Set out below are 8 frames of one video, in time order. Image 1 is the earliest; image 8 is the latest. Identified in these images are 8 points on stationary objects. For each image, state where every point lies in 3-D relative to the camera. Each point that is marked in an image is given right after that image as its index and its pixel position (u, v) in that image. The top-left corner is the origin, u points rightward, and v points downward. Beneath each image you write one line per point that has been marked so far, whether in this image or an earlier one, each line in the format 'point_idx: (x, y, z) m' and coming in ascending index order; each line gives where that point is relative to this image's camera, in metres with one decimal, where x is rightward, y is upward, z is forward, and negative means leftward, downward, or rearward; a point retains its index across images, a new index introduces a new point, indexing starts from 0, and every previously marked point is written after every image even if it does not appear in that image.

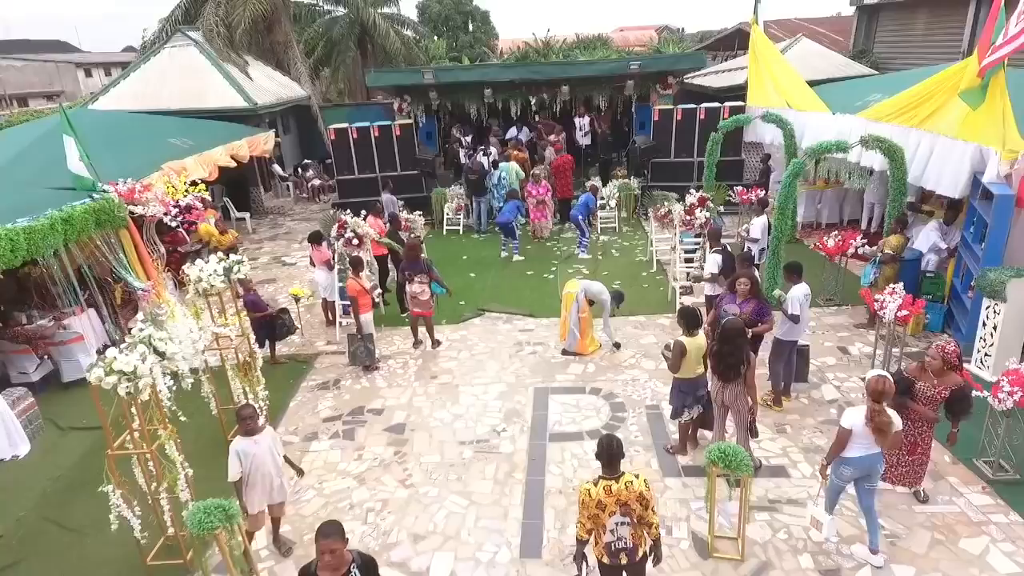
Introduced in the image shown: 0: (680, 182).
0: (+4.2, +2.7, +14.4) m
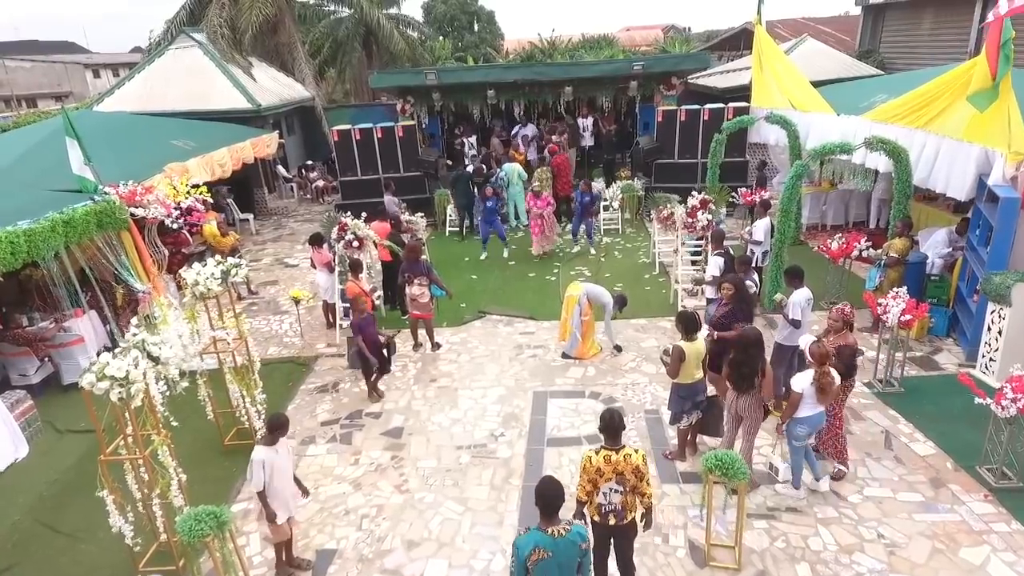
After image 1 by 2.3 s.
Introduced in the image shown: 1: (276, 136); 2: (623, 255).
0: (+4.3, +2.6, +14.4) m
1: (-6.6, +4.3, +16.1) m
2: (+2.4, +0.7, +12.3) m
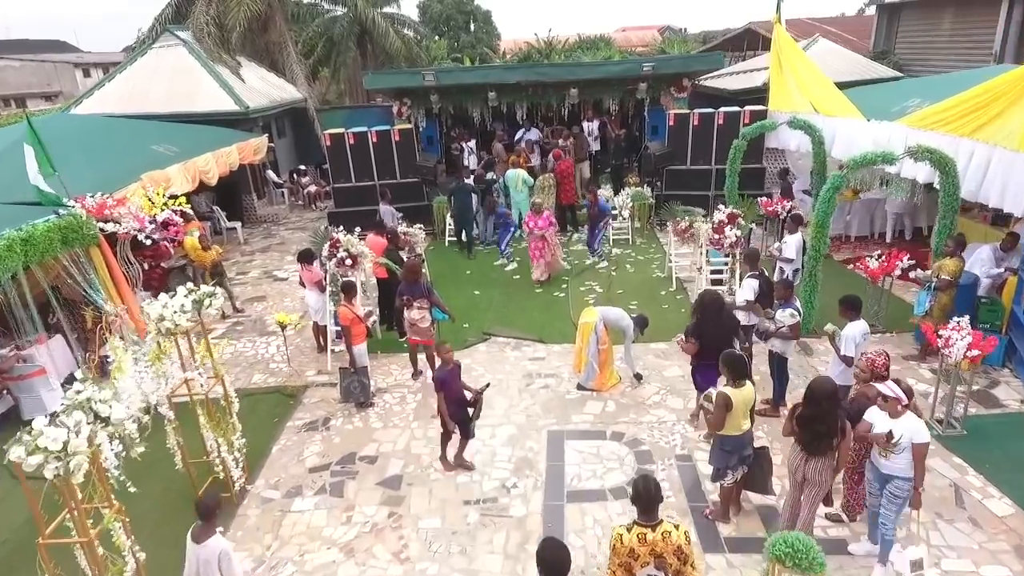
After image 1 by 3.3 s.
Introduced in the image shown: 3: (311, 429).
0: (+4.4, +2.3, +13.6) m
1: (-6.6, +4.0, +15.2) m
2: (+2.5, +0.4, +11.6) m
3: (-2.5, -1.7, +7.0) m
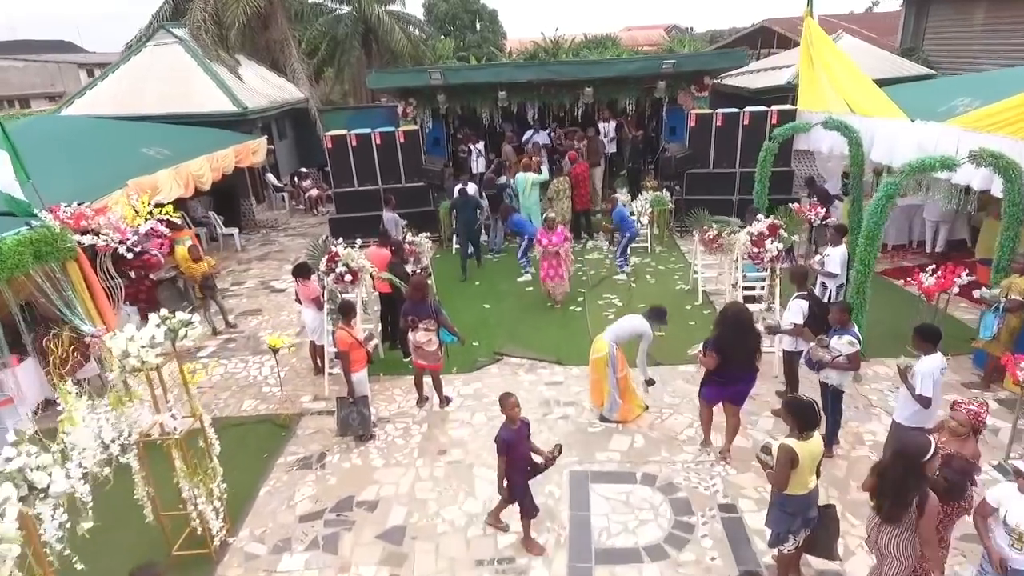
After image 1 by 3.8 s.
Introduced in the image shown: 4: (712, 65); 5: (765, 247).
0: (+4.6, +2.1, +12.8) m
1: (-6.3, +3.7, +14.5) m
2: (+2.7, +0.2, +10.8) m
3: (-2.3, -2.0, +6.3) m
4: (+4.5, +5.0, +12.9) m
5: (+3.2, +0.5, +7.2) m
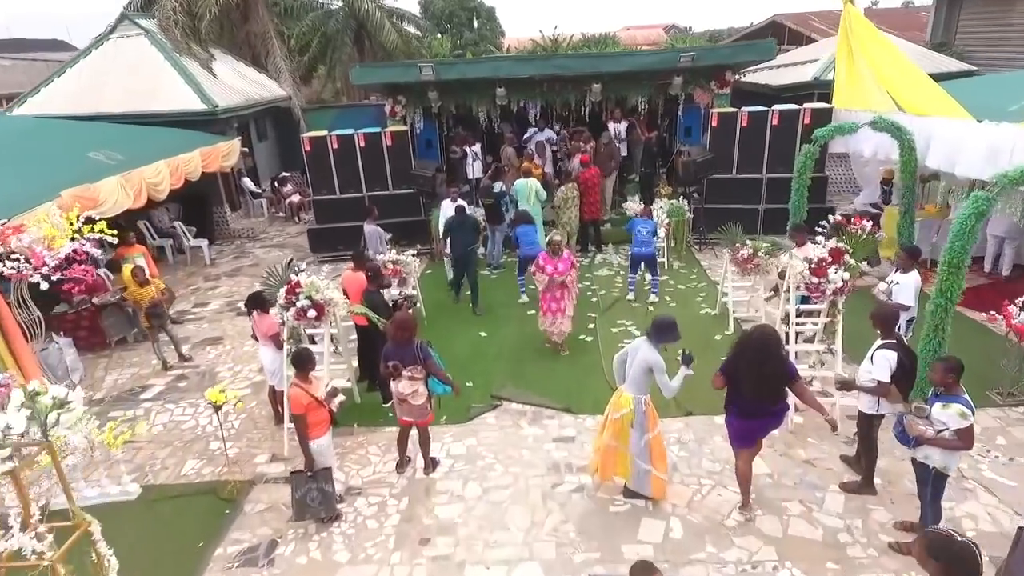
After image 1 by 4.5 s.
0: (+4.6, +1.7, +11.5) m
1: (-6.3, +3.3, +13.1) m
2: (+2.7, -0.2, +9.4) m
3: (-2.3, -2.4, +4.9) m
4: (+4.5, +4.7, +11.6) m
5: (+3.2, +0.1, +5.8) m
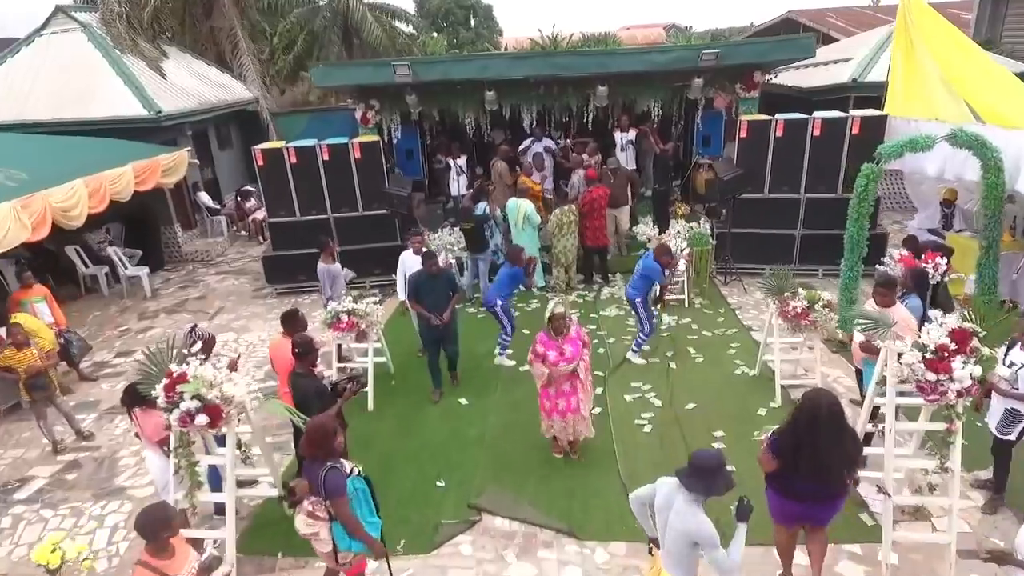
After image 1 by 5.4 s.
0: (+4.5, +1.0, +9.7) m
1: (-6.5, +2.6, +11.3) m
2: (+2.6, -0.9, +7.7) m
3: (-2.4, -3.0, +3.1) m
4: (+4.4, +4.0, +9.8) m
5: (+3.0, -0.6, +4.0) m
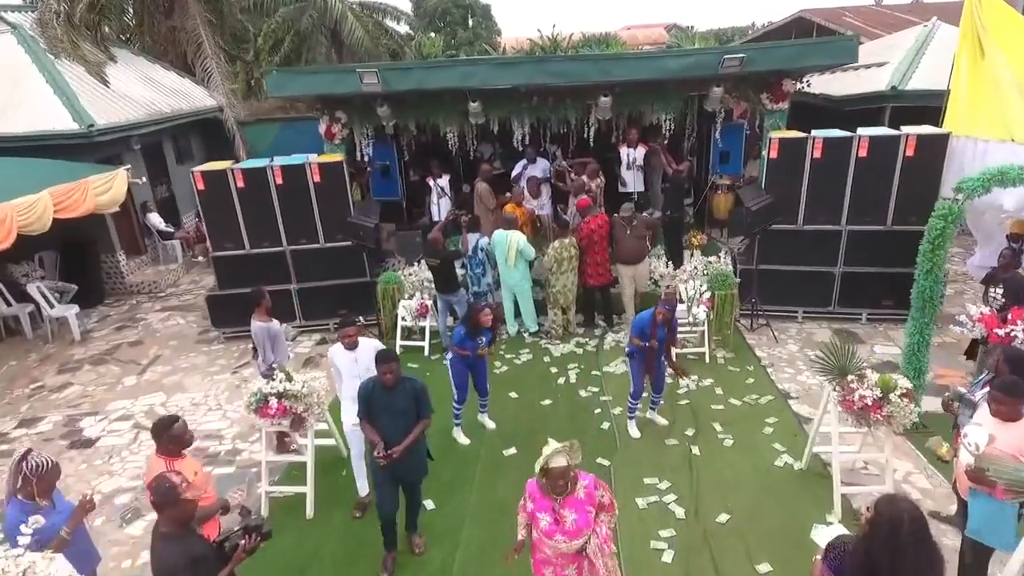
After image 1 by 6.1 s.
0: (+4.3, +0.3, +8.2) m
1: (-6.7, +2.0, +9.9) m
2: (+2.4, -1.6, +6.1) m
3: (-2.6, -3.7, +1.6) m
4: (+4.2, +3.3, +8.3) m
5: (+2.8, -1.2, +2.5) m
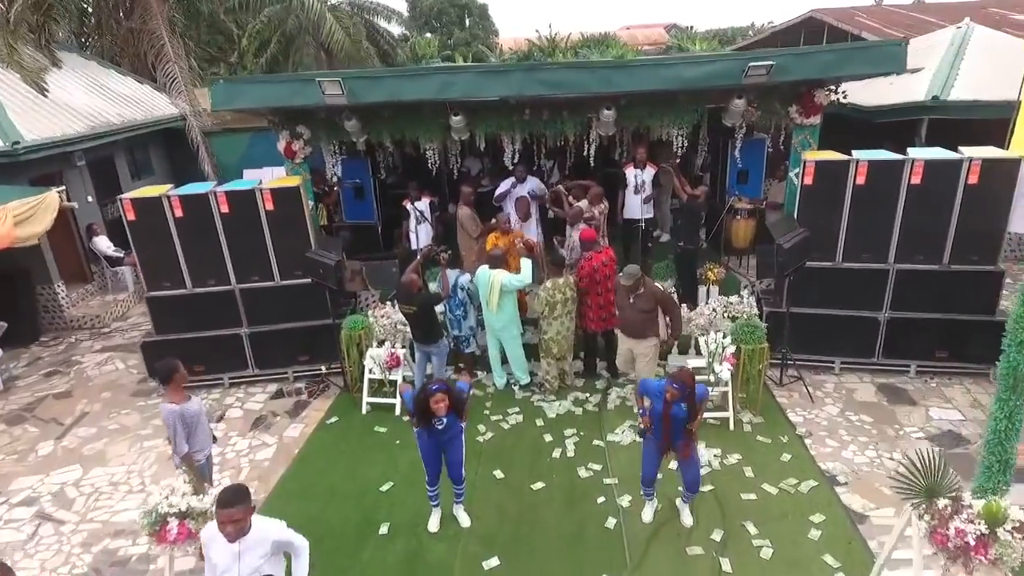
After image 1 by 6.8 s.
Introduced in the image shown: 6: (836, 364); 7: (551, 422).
0: (+4.1, -0.3, +6.9) m
1: (-6.8, +1.4, +8.6) m
2: (+2.2, -2.2, +4.9) m
3: (-2.8, -4.3, +0.4) m
4: (+4.0, +2.7, +7.1) m
5: (+2.7, -1.8, +1.3) m
6: (+4.1, -1.0, +7.2) m
7: (+0.5, -1.6, +6.7) m
